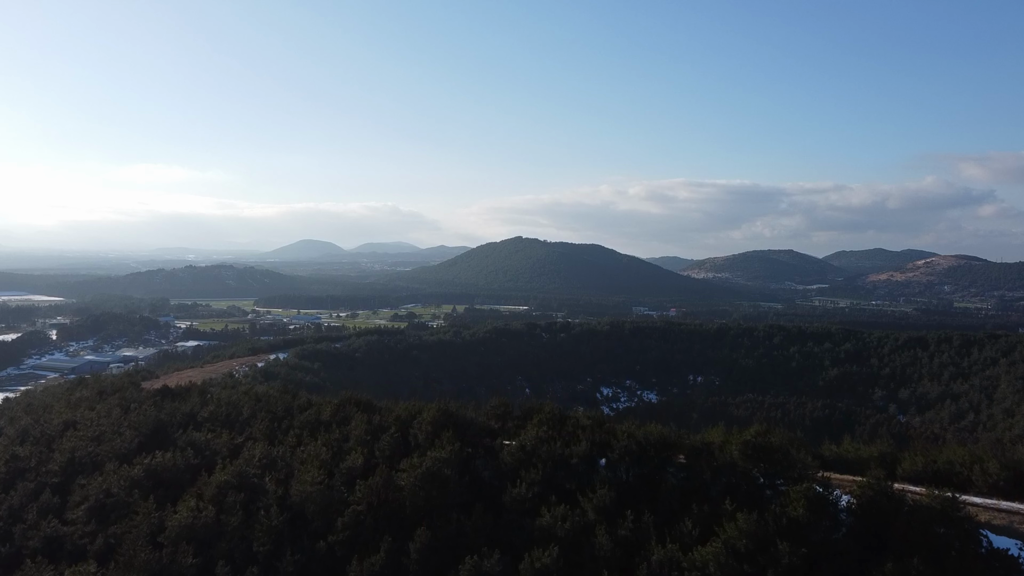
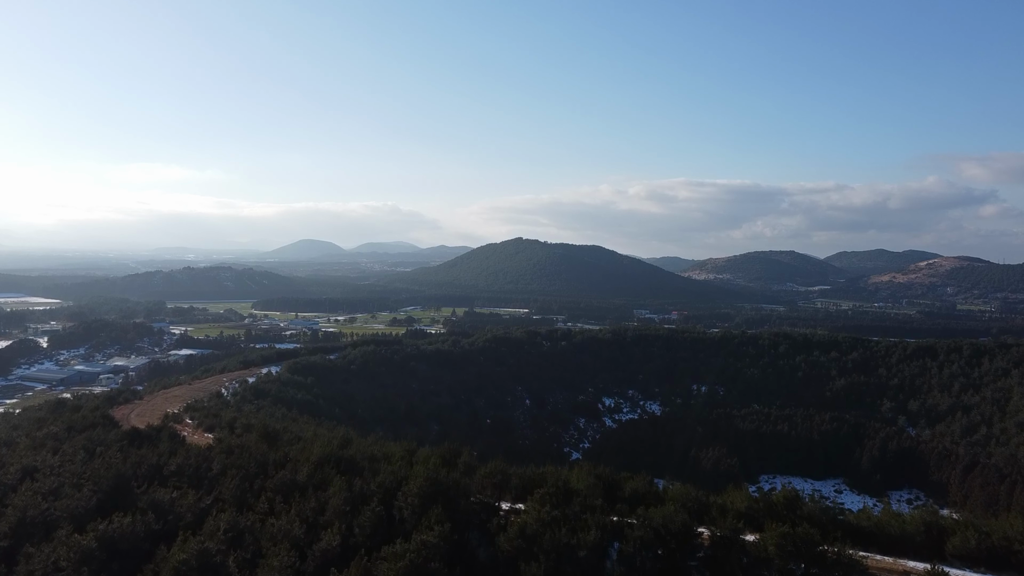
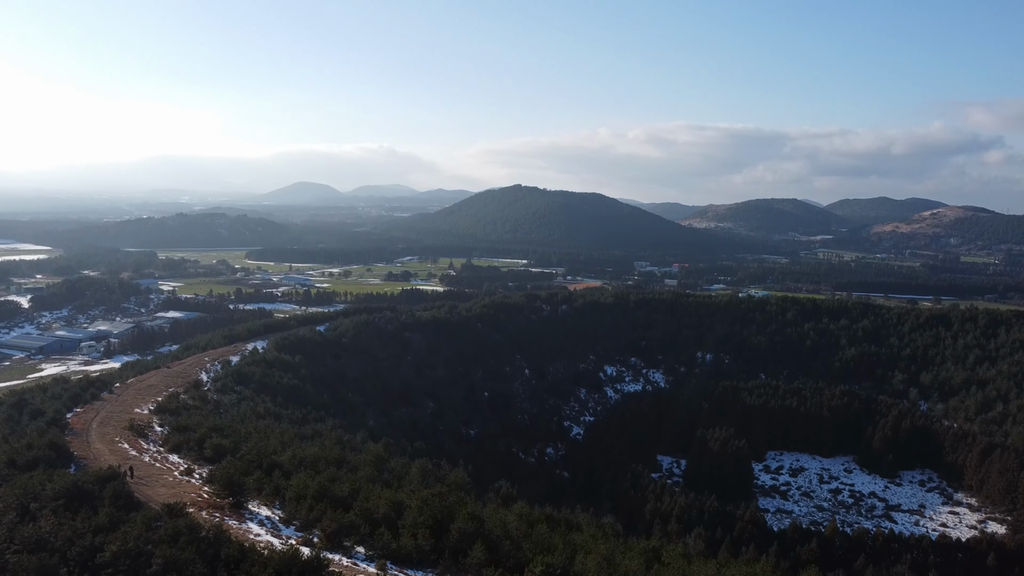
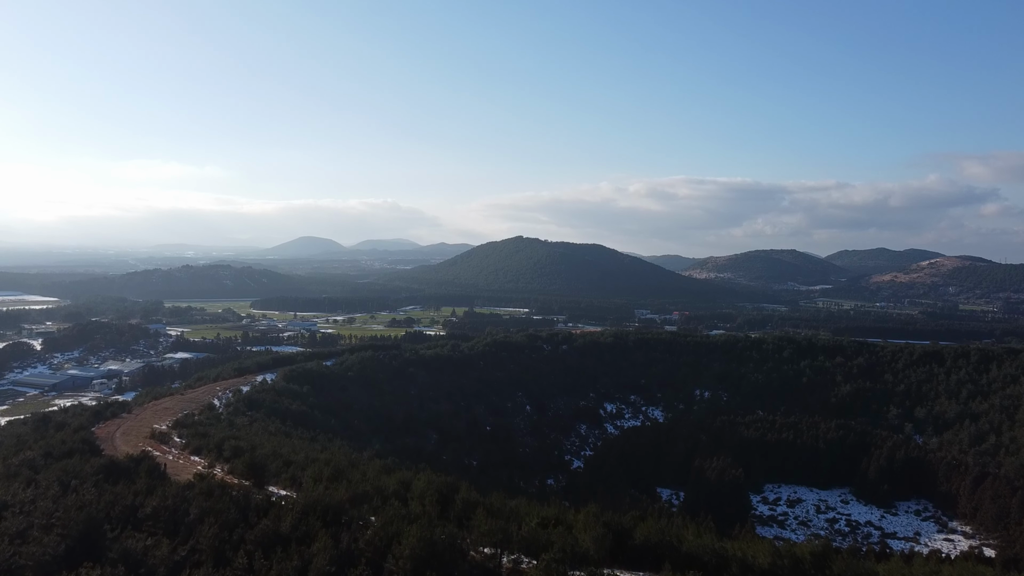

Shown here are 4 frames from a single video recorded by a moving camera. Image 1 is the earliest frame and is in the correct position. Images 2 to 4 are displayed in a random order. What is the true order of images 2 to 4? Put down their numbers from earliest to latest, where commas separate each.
2, 4, 3
